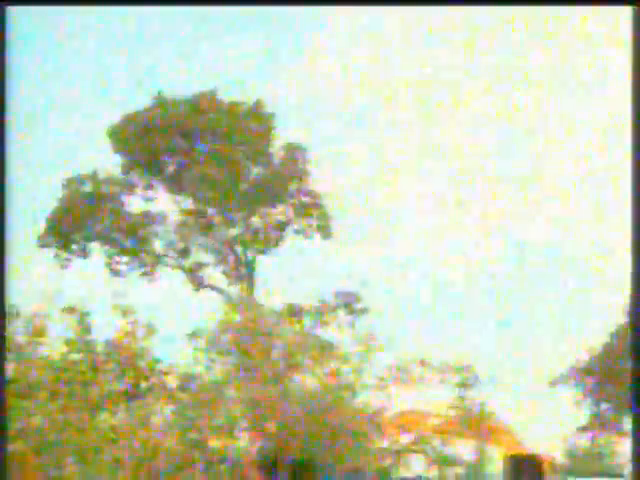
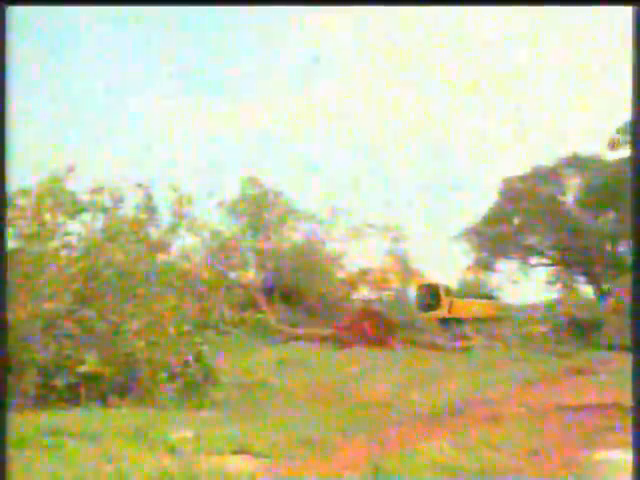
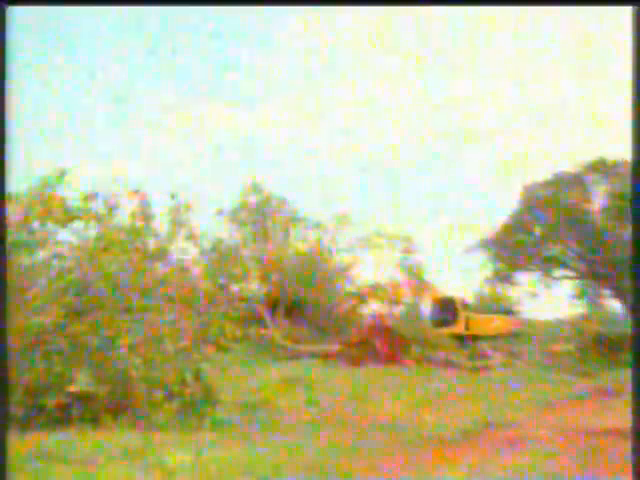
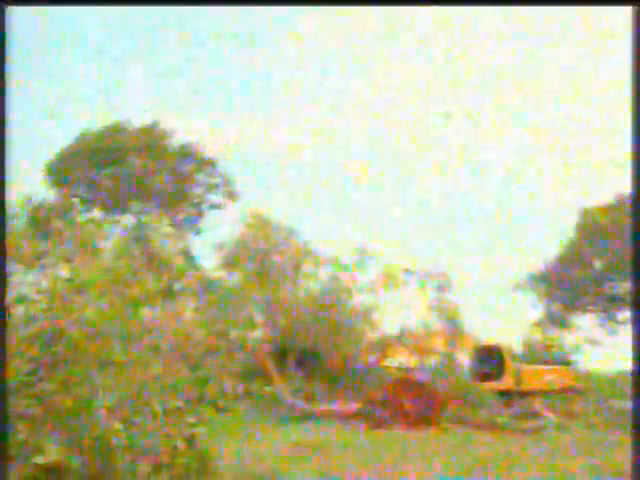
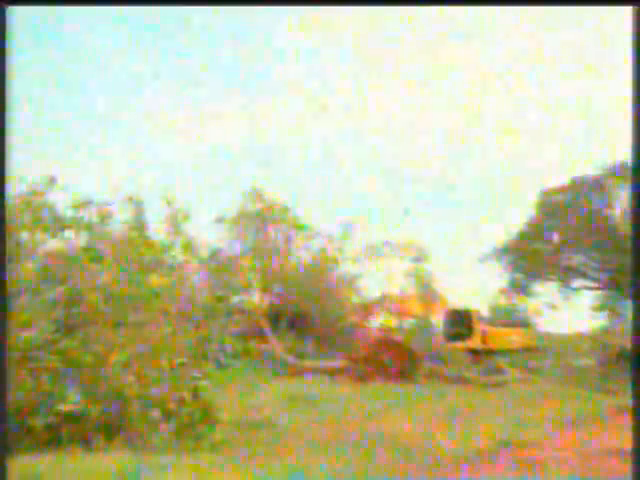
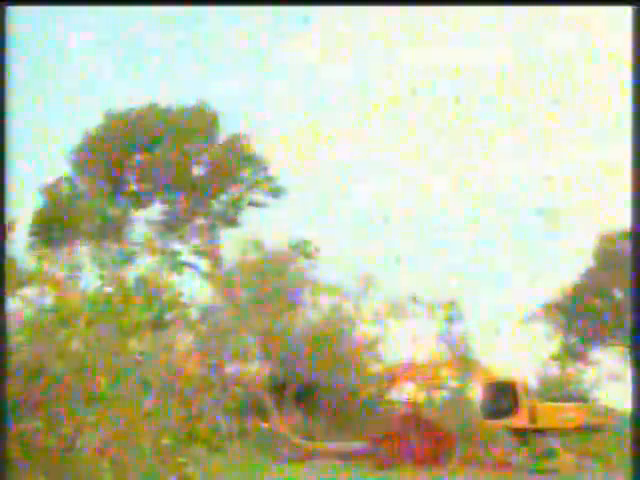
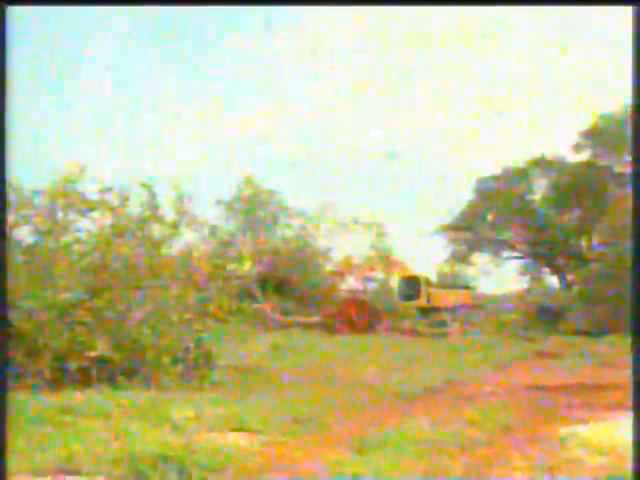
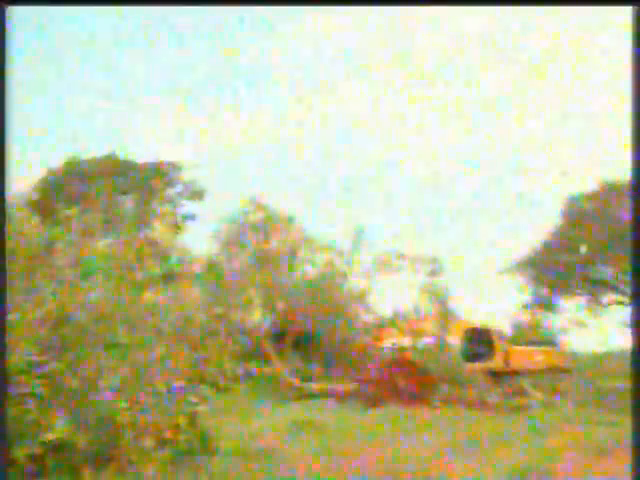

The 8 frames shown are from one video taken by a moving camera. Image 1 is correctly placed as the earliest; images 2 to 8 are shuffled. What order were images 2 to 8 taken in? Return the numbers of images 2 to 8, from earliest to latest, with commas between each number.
6, 4, 8, 5, 3, 2, 7
